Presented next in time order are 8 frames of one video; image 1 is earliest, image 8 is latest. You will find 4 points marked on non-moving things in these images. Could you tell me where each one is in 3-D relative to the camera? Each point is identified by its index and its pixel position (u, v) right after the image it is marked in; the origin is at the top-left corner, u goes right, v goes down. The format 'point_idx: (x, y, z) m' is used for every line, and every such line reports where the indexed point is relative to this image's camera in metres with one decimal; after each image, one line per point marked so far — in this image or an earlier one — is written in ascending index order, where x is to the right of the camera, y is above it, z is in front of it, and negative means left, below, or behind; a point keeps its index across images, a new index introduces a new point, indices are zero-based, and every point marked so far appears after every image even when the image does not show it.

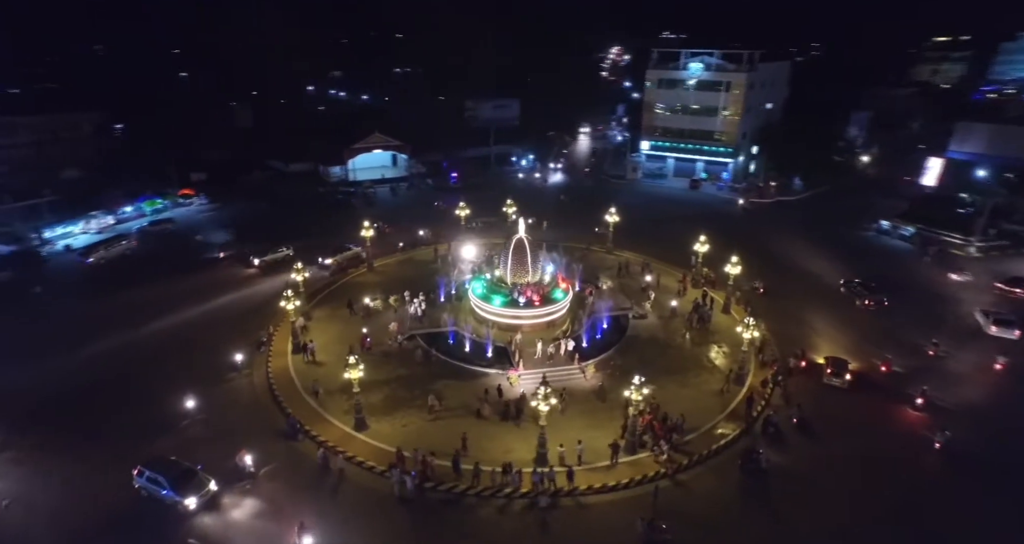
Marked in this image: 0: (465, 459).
0: (-1.7, -6.3, +17.0) m
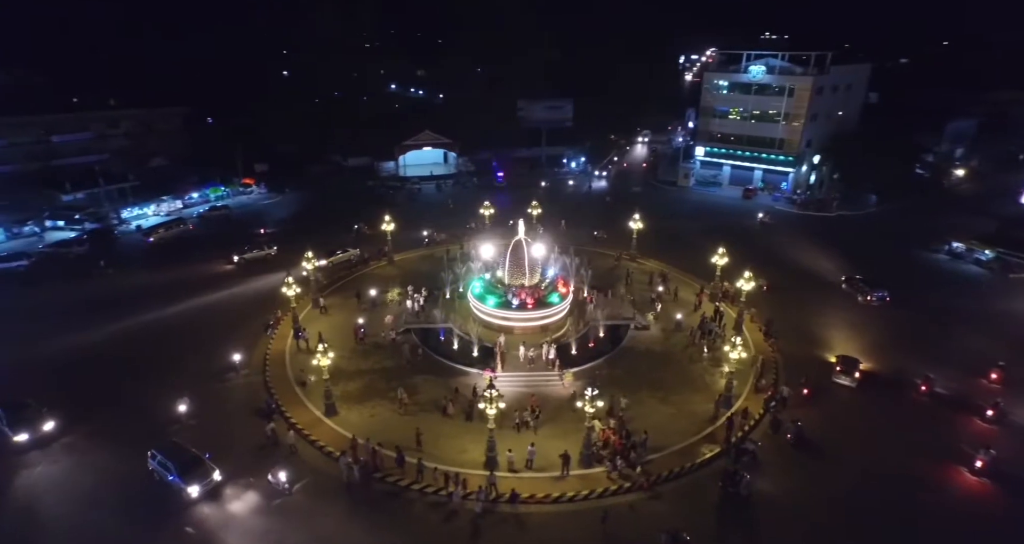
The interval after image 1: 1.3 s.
0: (-3.4, -6.2, +17.1) m
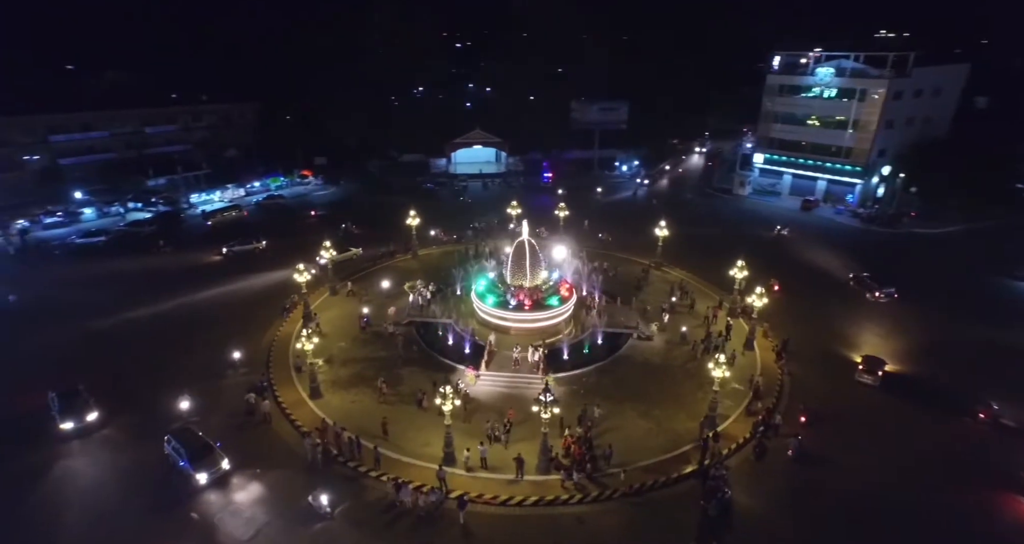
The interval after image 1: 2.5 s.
0: (-4.7, -6.0, +17.5) m
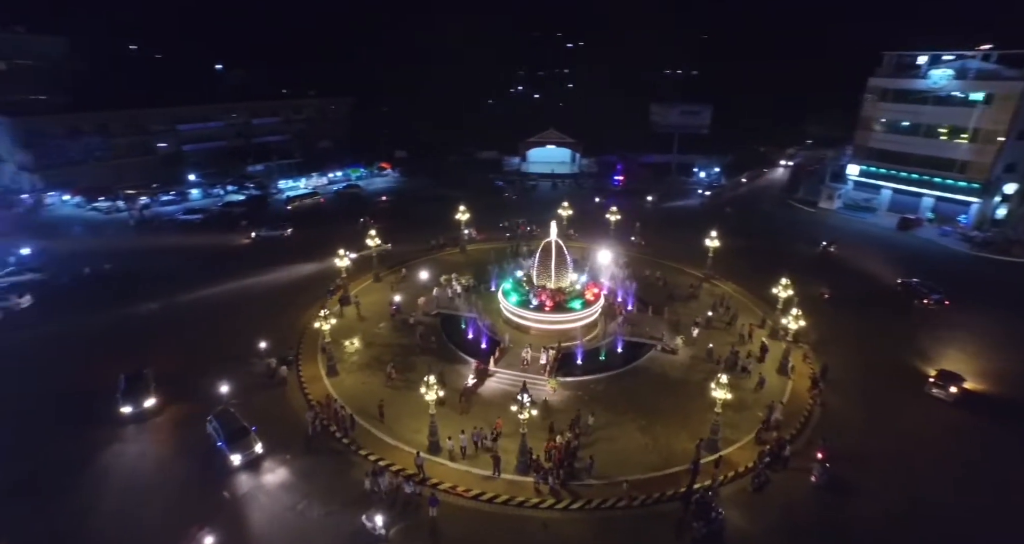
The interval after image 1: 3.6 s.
0: (-5.0, -5.6, +18.4) m
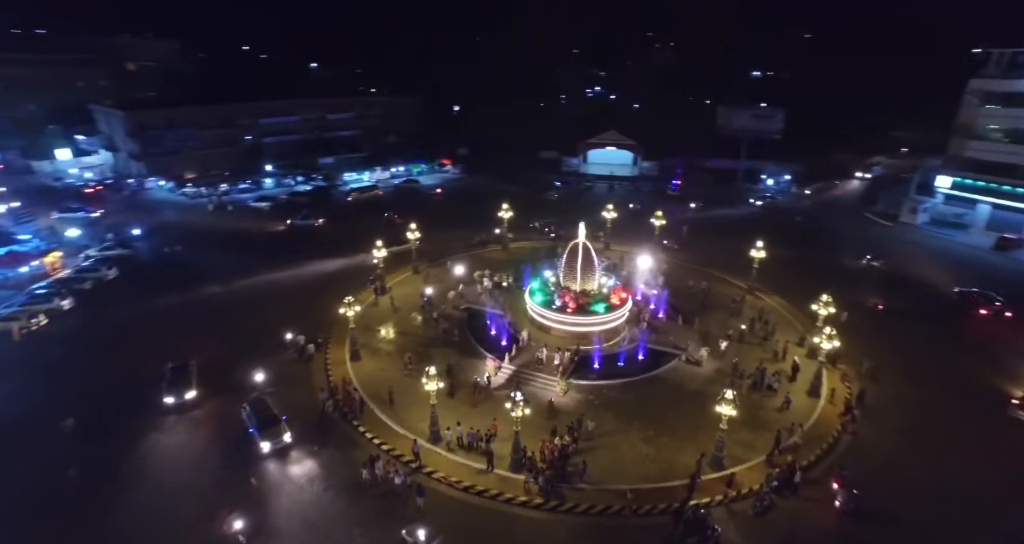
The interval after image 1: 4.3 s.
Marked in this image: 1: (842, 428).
0: (-4.9, -5.2, +19.2) m
1: (+12.4, -5.8, +18.9) m
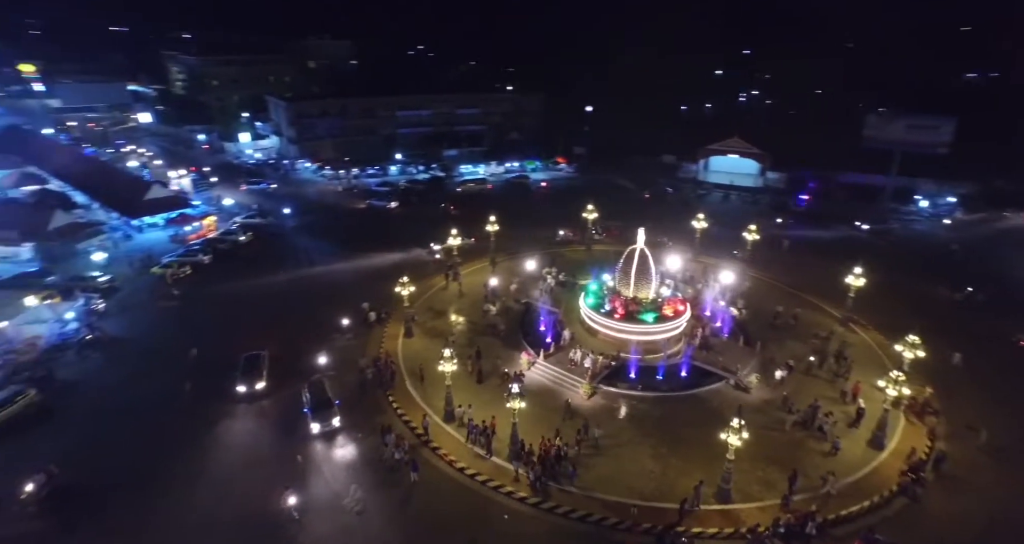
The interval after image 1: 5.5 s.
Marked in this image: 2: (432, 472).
0: (-4.0, -4.6, +20.8) m
1: (+12.5, -7.0, +16.3) m
2: (-2.8, -6.6, +16.7) m
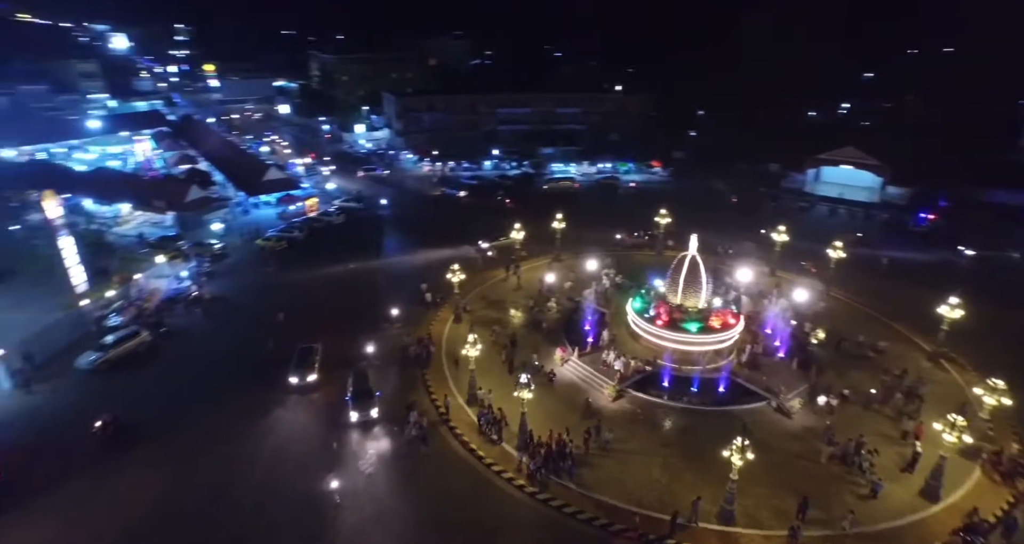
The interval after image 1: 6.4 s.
0: (-2.7, -4.1, +22.0) m
1: (+12.3, -7.9, +14.4) m
2: (-2.5, -6.1, +17.7) m
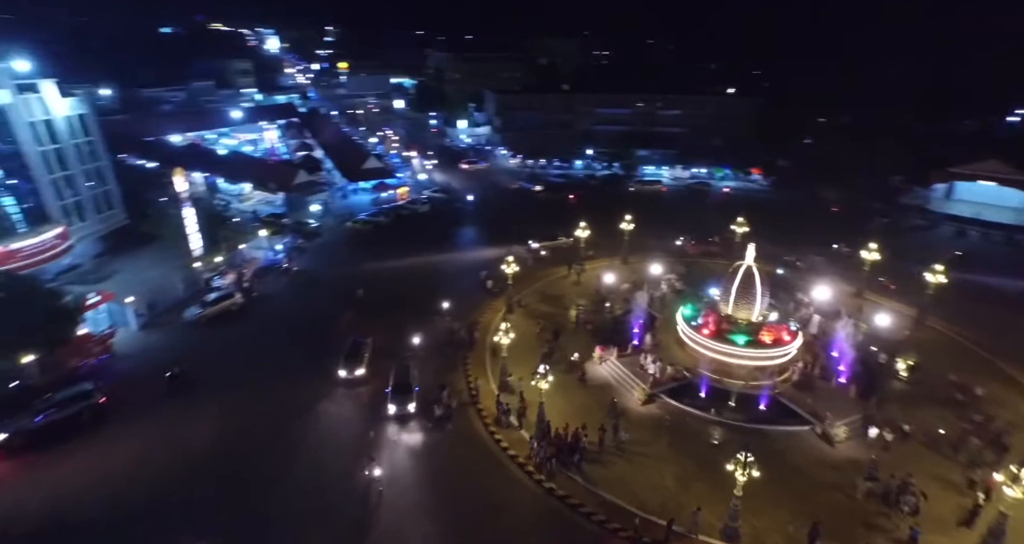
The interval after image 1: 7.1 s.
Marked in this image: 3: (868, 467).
0: (-1.0, -3.6, +22.9) m
1: (+11.9, -8.6, +12.7) m
2: (-1.8, -5.6, +18.7) m
3: (+11.8, -6.5, +16.6) m
